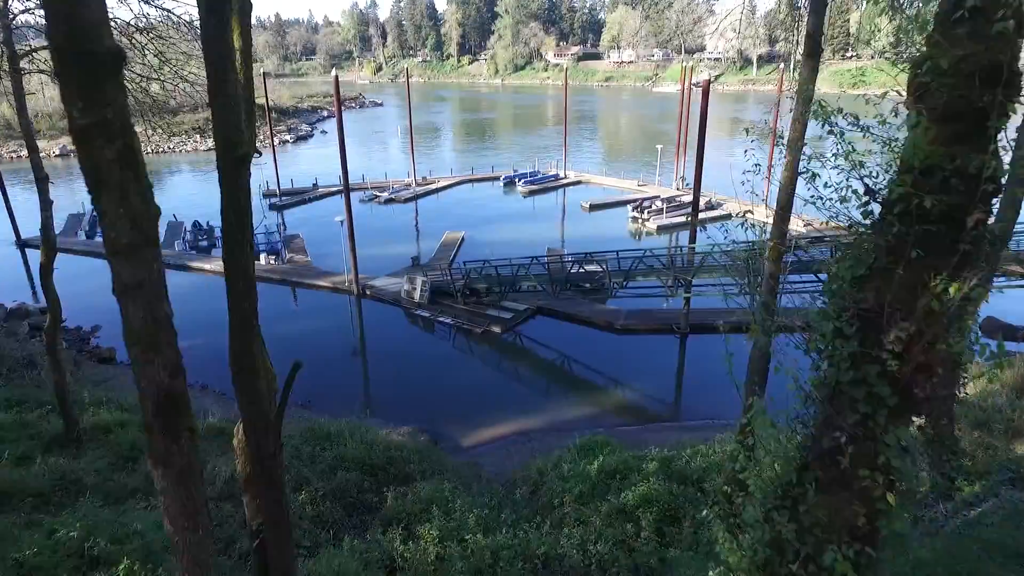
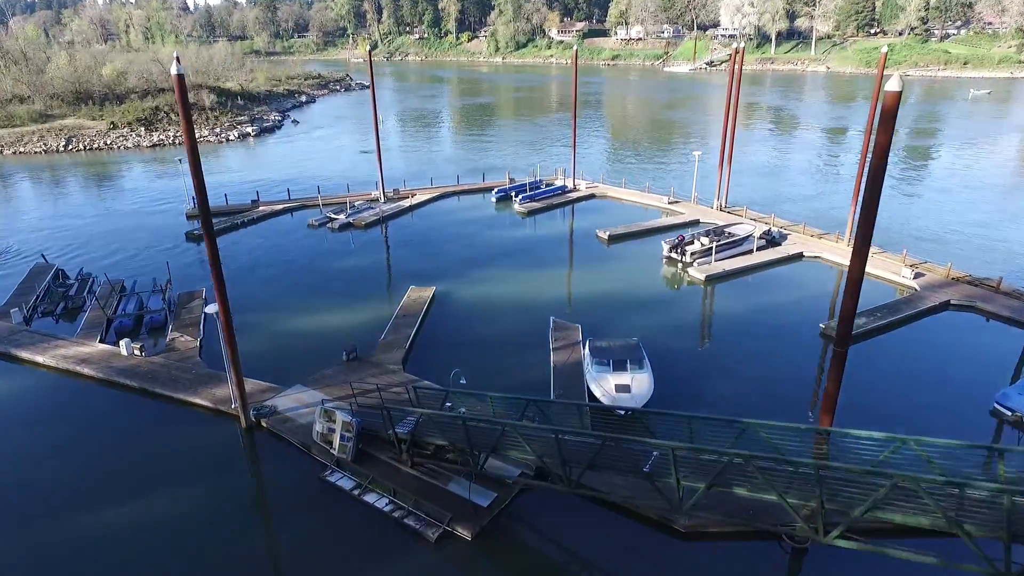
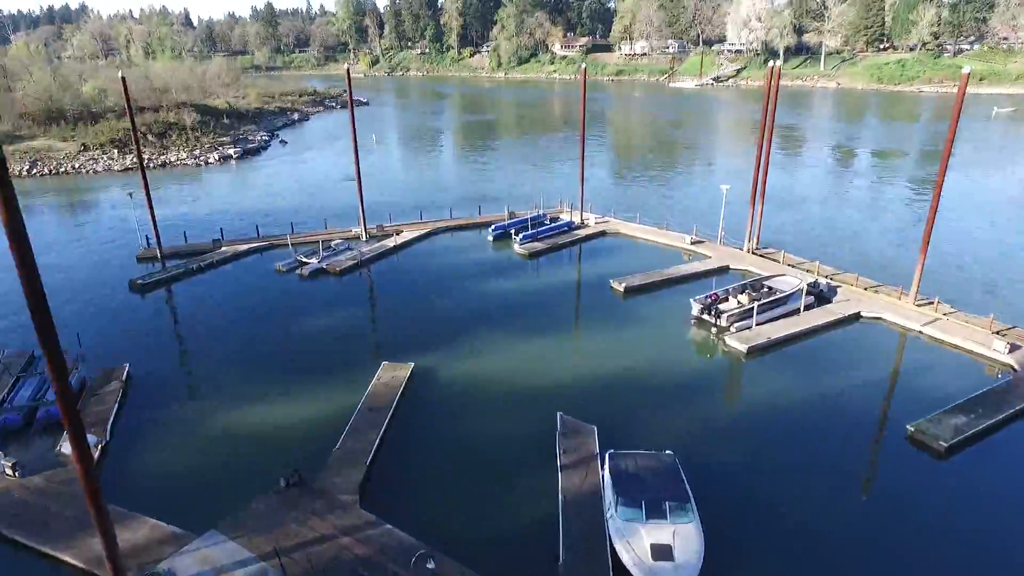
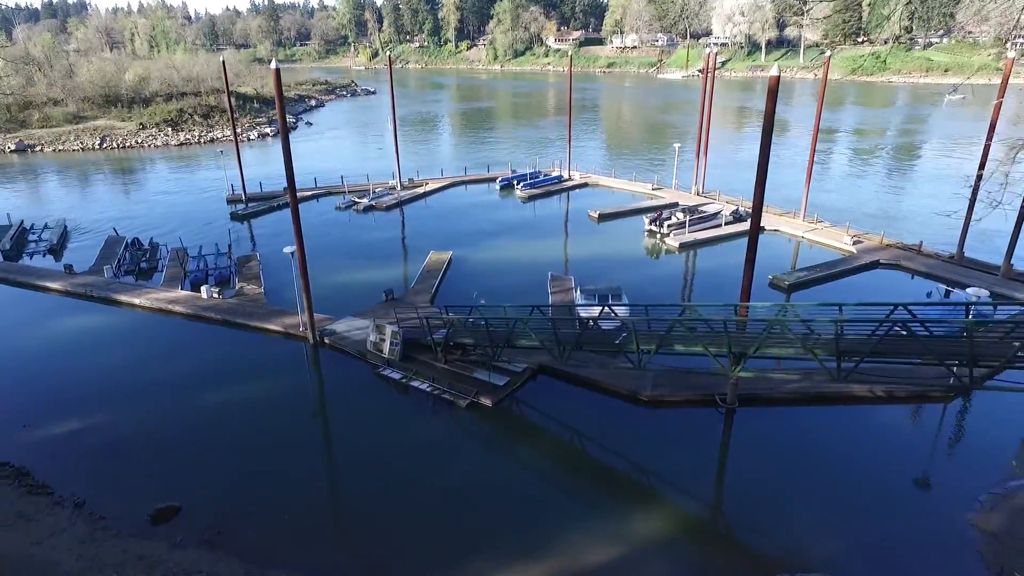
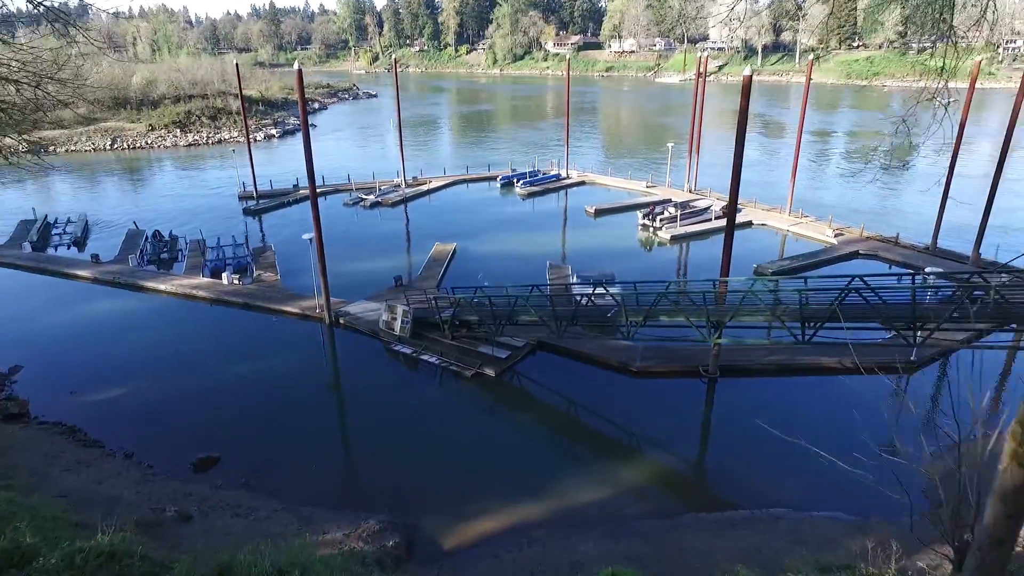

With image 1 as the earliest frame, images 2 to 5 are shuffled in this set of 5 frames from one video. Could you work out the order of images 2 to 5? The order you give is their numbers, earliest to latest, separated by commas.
5, 4, 2, 3
